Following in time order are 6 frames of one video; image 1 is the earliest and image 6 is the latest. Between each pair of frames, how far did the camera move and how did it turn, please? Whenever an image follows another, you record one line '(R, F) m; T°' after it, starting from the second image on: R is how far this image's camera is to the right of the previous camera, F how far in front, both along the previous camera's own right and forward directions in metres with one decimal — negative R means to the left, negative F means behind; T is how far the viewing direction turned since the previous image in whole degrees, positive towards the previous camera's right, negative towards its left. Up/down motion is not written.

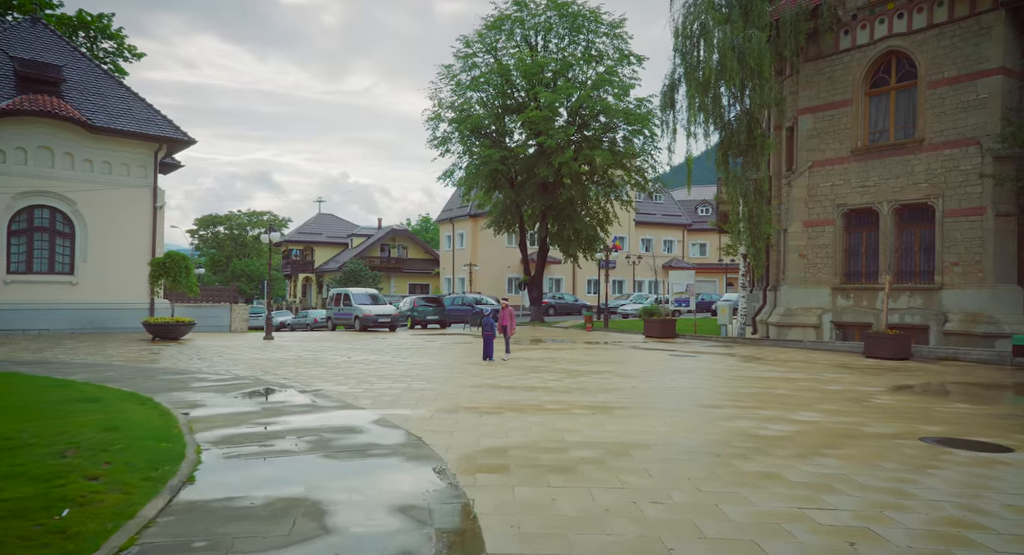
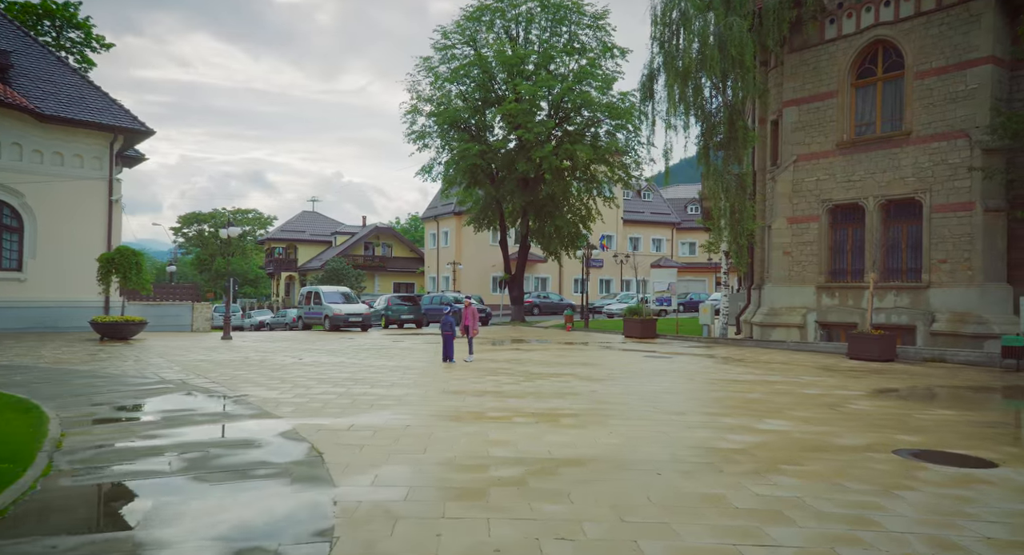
(+0.6, +0.8) m; 0°
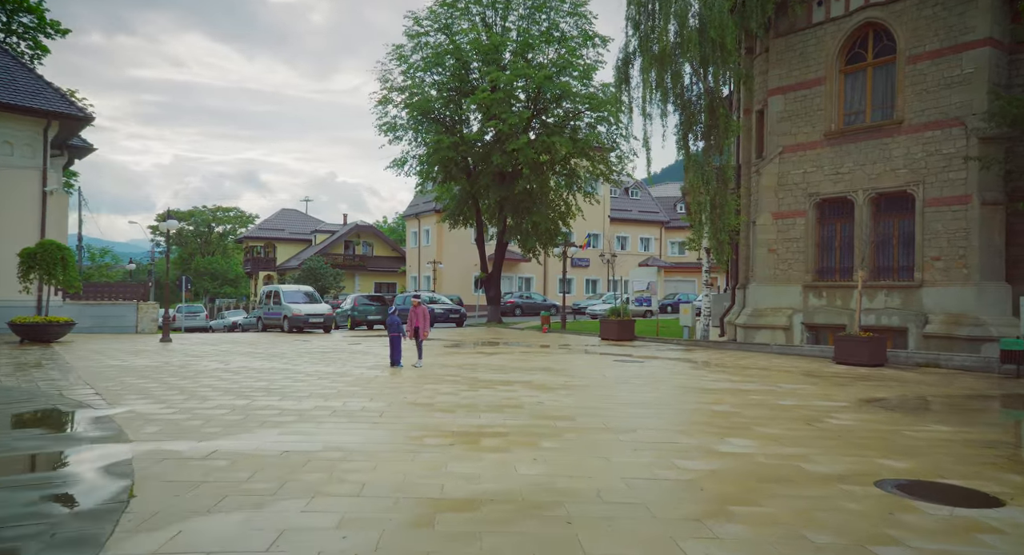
(+0.8, +1.3) m; 0°
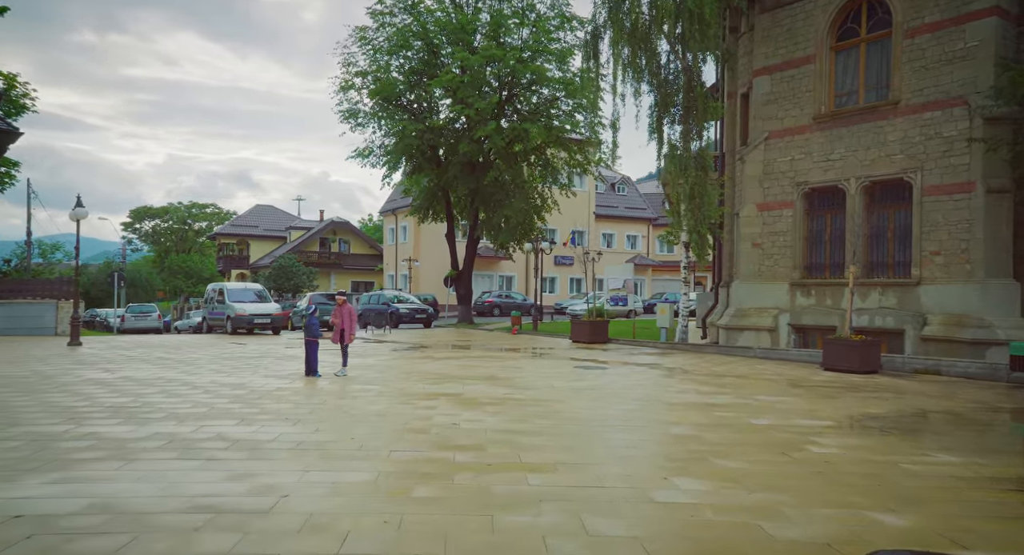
(+0.9, +1.8) m; 0°
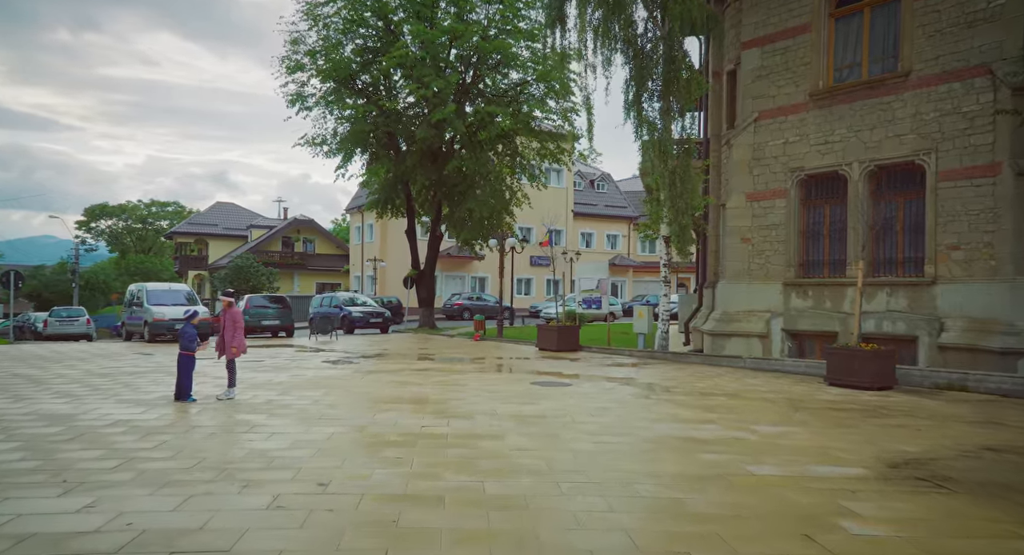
(+0.6, +2.4) m; +1°
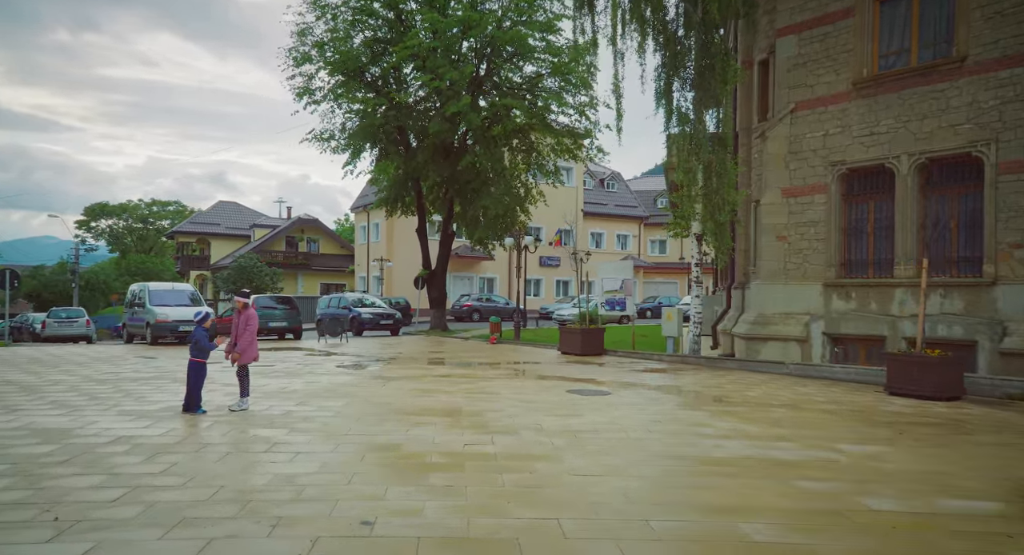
(-0.5, +1.0) m; 0°
